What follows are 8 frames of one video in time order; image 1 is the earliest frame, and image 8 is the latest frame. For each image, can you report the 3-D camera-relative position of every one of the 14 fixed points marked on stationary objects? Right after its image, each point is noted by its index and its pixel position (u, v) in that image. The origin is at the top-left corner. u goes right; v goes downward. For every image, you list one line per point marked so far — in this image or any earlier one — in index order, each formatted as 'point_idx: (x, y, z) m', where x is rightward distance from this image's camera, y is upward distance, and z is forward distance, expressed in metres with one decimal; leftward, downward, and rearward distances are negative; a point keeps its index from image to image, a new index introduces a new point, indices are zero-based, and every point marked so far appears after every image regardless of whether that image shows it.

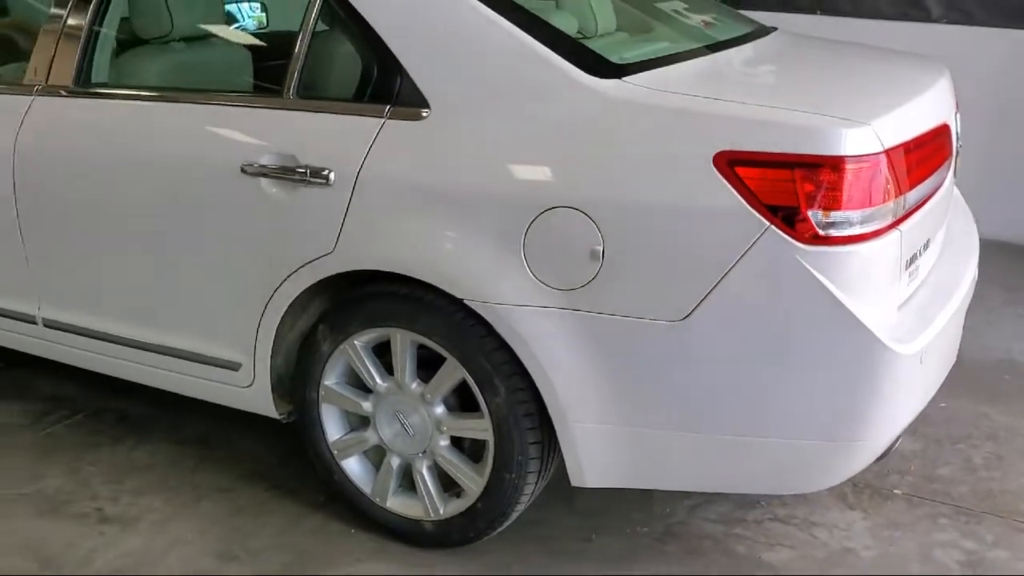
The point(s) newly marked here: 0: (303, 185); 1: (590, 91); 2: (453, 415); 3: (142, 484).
0: (-0.5, +0.2, +2.2) m
1: (+0.2, +0.4, +2.0) m
2: (-0.1, -0.3, +2.3) m
3: (-1.0, -0.5, +2.6) m
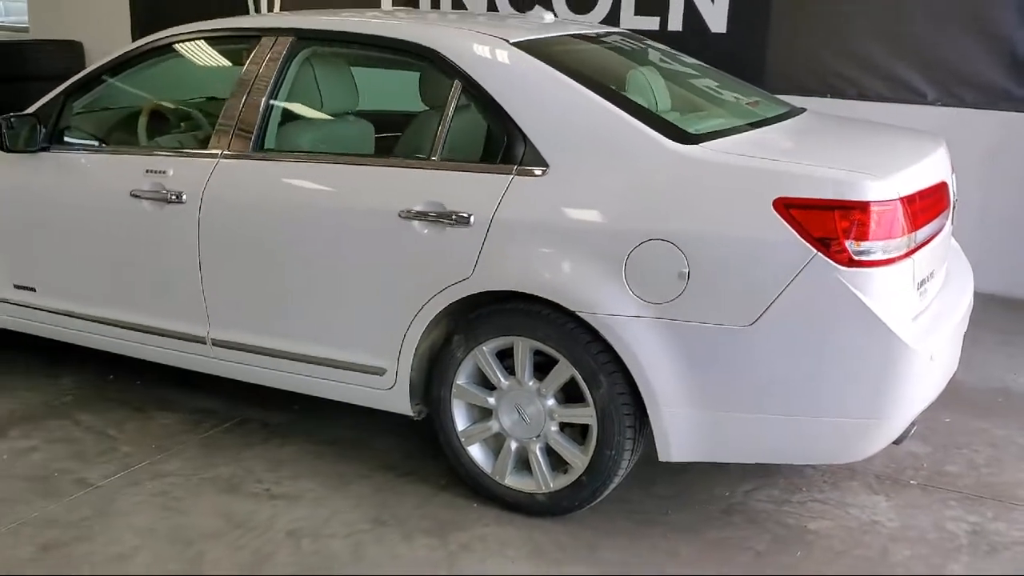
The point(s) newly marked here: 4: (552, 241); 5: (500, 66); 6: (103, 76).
0: (-0.2, +0.2, +2.9) m
1: (+0.5, +0.4, +2.7) m
2: (+0.2, -0.4, +2.9) m
3: (-0.7, -0.6, +3.2) m
4: (+0.1, +0.1, +2.7) m
5: (0.0, +0.7, +3.0) m
6: (-1.7, +0.7, +3.8) m
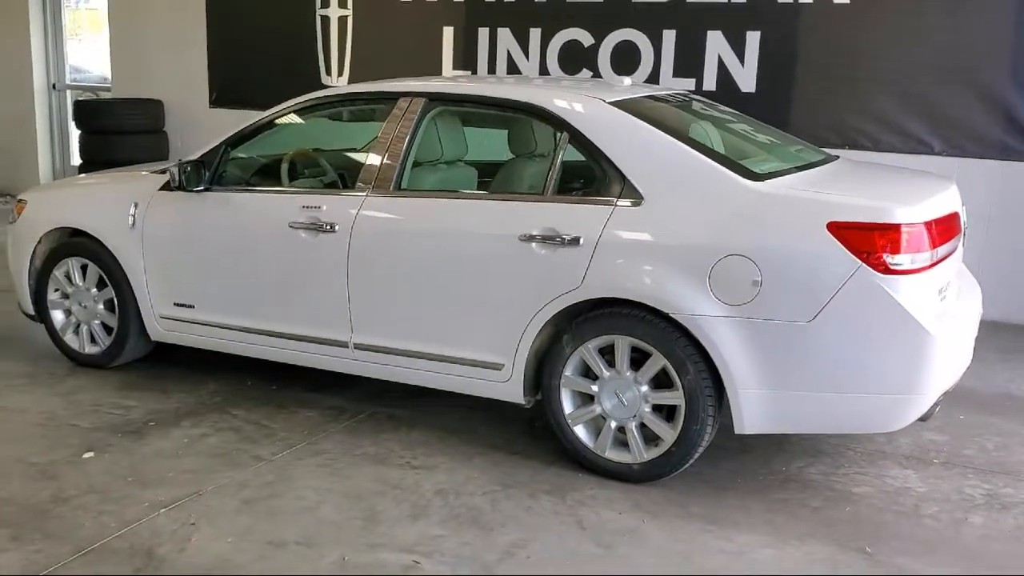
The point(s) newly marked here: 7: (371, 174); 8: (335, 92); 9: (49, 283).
0: (+0.2, +0.2, +3.6) m
1: (+0.8, +0.4, +3.4) m
2: (+0.5, -0.4, +3.5) m
3: (-0.3, -0.7, +3.9) m
4: (+0.5, +0.1, +3.5) m
5: (+0.3, +0.7, +3.7) m
6: (-1.3, +0.6, +4.5) m
7: (-0.6, +0.5, +4.1) m
8: (-0.8, +0.9, +4.4) m
9: (-2.3, 0.0, +4.9) m
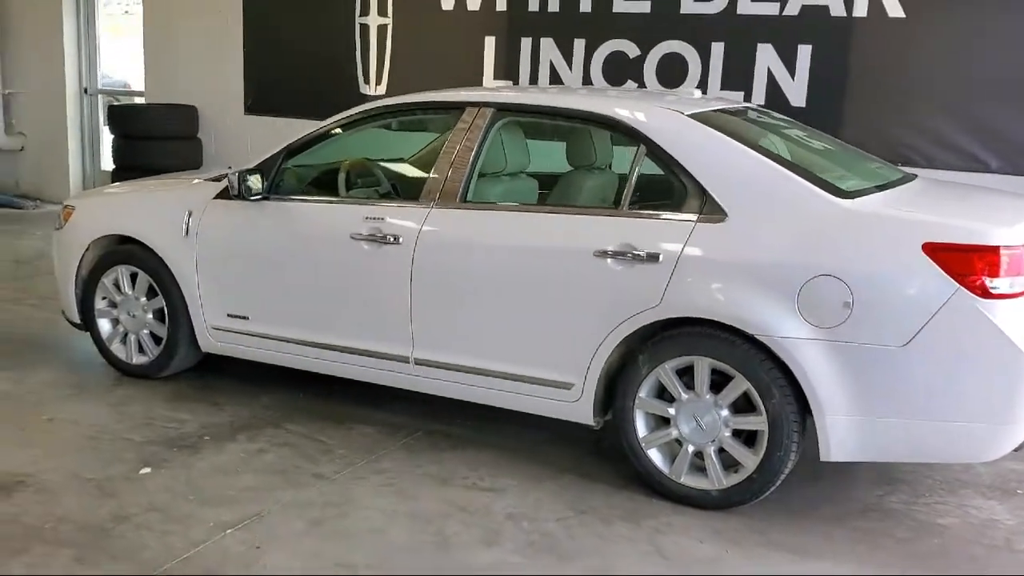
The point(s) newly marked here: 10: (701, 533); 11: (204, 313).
0: (+0.5, +0.1, +3.5) m
1: (+1.1, +0.3, +3.3) m
2: (+0.8, -0.4, +3.4) m
3: (-0.1, -0.7, +3.7) m
4: (+0.8, 0.0, +3.3) m
5: (+0.6, +0.6, +3.6) m
6: (-1.0, +0.6, +4.4) m
7: (-0.3, +0.4, +4.0) m
8: (-0.5, +0.8, +4.3) m
9: (-2.0, 0.0, +4.8) m
10: (+0.6, -0.8, +3.3) m
11: (-1.4, -0.1, +4.5) m
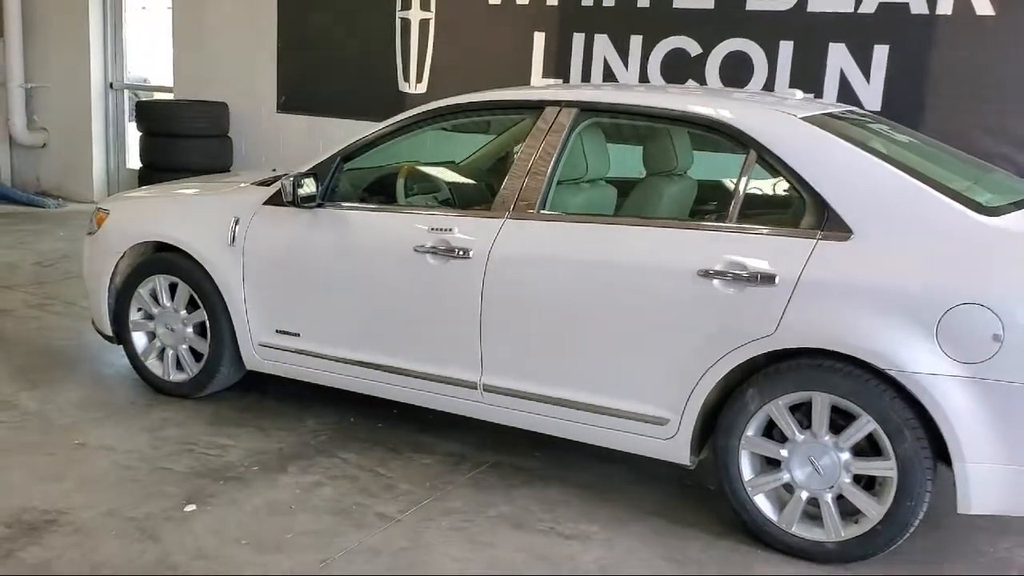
0: (+0.8, 0.0, +3.1) m
1: (+1.4, +0.2, +2.9) m
2: (+1.1, -0.5, +3.0) m
3: (+0.2, -0.8, +3.4) m
4: (+1.1, 0.0, +3.0) m
5: (+0.9, +0.5, +3.2) m
6: (-0.7, +0.5, +4.0) m
7: (0.0, +0.4, +3.6) m
8: (-0.2, +0.8, +3.9) m
9: (-1.7, -0.1, +4.4) m
10: (+0.9, -0.9, +2.9) m
11: (-1.1, -0.2, +4.1) m
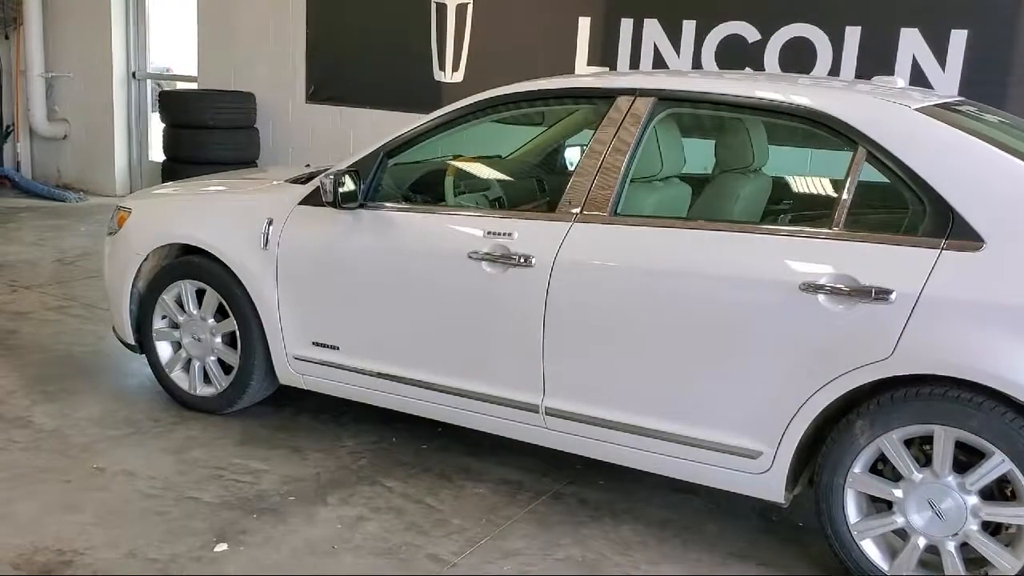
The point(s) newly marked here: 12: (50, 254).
0: (+1.0, 0.0, +2.7) m
1: (+1.6, +0.1, +2.5) m
2: (+1.3, -0.6, +2.6) m
3: (+0.4, -0.8, +3.0) m
4: (+1.3, -0.1, +2.5) m
5: (+1.2, +0.5, +2.8) m
6: (-0.5, +0.5, +3.7) m
7: (+0.2, +0.3, +3.2) m
8: (+0.1, +0.7, +3.5) m
9: (-1.5, -0.1, +4.0) m
10: (+1.1, -1.0, +2.5) m
11: (-0.9, -0.2, +3.8) m
12: (-3.2, +0.2, +6.7) m
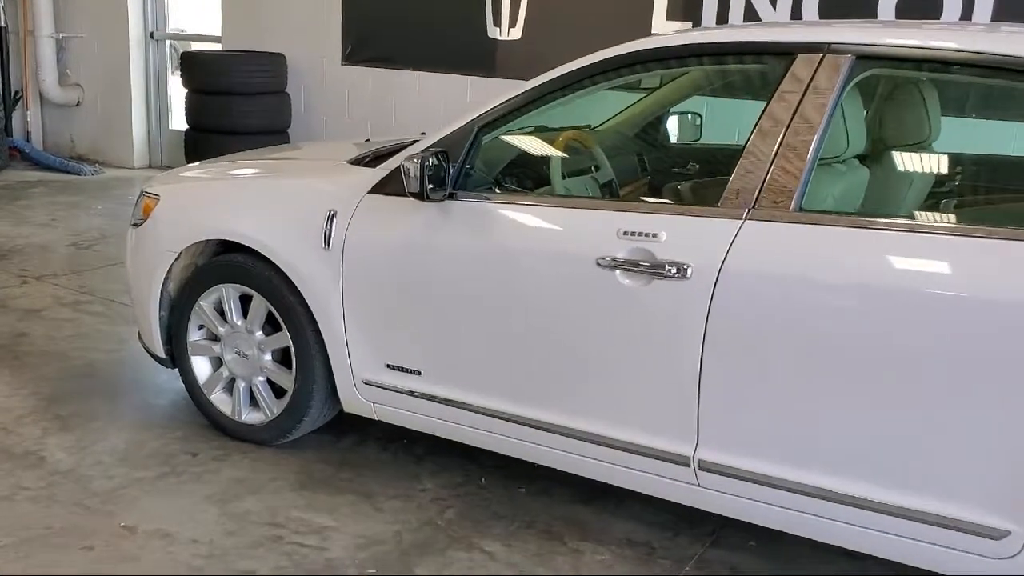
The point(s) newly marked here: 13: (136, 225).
0: (+1.3, -0.1, +2.0) m
1: (+2.0, +0.1, +1.7) m
2: (+1.7, -0.6, +1.9) m
3: (+0.8, -0.9, +2.3) m
4: (+1.6, -0.2, +1.8) m
5: (+1.5, +0.4, +2.0) m
6: (-0.1, +0.5, +2.9) m
7: (+0.6, +0.3, +2.5) m
8: (+0.4, +0.7, +2.7) m
9: (-1.1, -0.1, +3.3) m
10: (+1.5, -1.0, +1.8) m
11: (-0.5, -0.2, +3.1) m
12: (-2.8, +0.3, +6.0) m
13: (-1.4, +0.2, +3.5) m
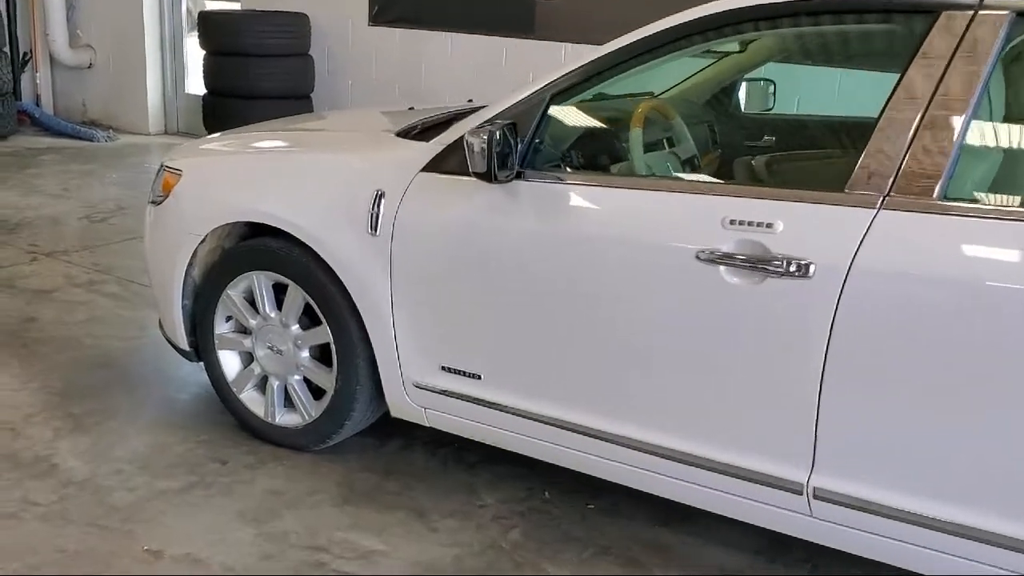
0: (+1.5, -0.1, +1.6) m
1: (+2.2, 0.0, +1.3) m
2: (+1.8, -0.7, +1.5) m
3: (+1.0, -0.9, +1.9) m
4: (+1.8, -0.2, +1.4) m
5: (+1.7, +0.4, +1.6) m
6: (+0.1, +0.5, +2.5) m
7: (+0.8, +0.3, +2.1) m
8: (+0.6, +0.7, +2.3) m
9: (-0.9, -0.1, +3.0) m
10: (+1.7, -1.1, +1.5) m
11: (-0.3, -0.2, +2.7) m
12: (-2.5, +0.5, +5.7) m
13: (-1.2, +0.3, +3.1) m
